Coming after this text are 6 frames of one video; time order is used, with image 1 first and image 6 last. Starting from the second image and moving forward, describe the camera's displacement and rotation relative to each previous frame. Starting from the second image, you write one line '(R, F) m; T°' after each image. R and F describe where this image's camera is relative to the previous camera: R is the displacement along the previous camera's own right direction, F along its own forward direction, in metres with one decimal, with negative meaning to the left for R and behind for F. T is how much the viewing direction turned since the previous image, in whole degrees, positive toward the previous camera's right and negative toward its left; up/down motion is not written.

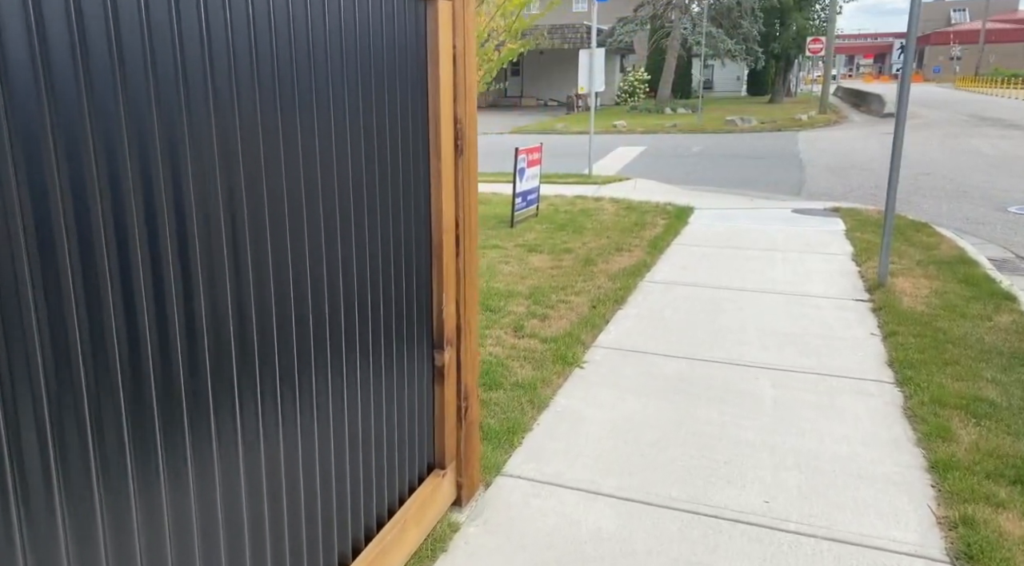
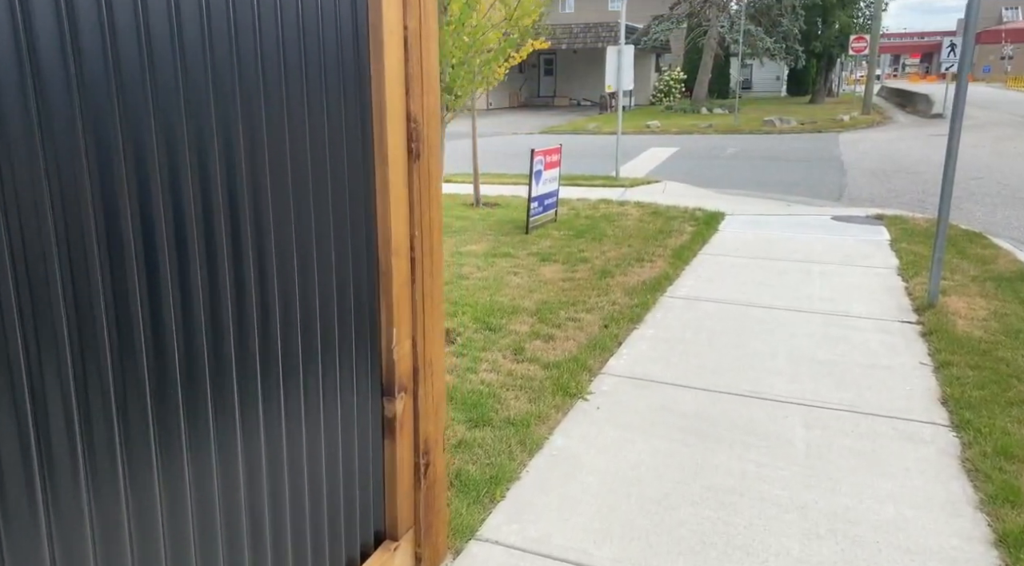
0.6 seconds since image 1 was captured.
(+0.1, +0.3) m; -3°
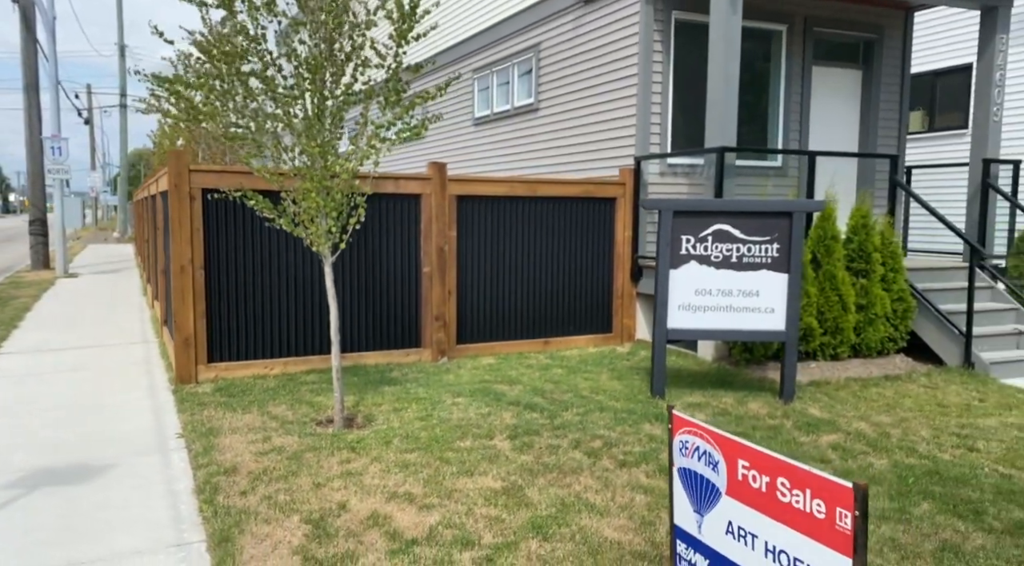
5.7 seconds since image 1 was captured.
(+4.3, -0.3) m; -41°
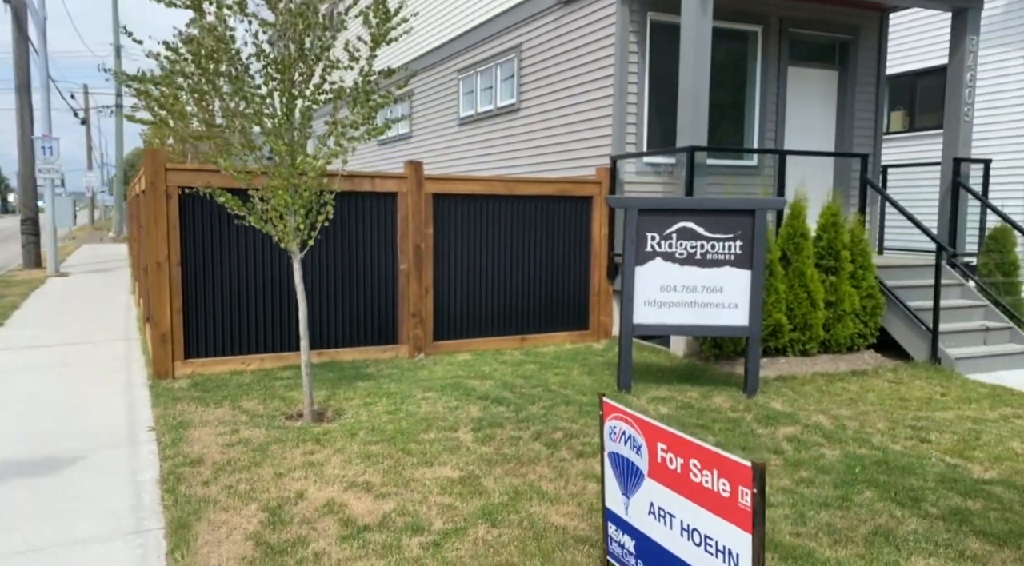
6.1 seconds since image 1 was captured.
(+0.2, -0.1) m; 0°
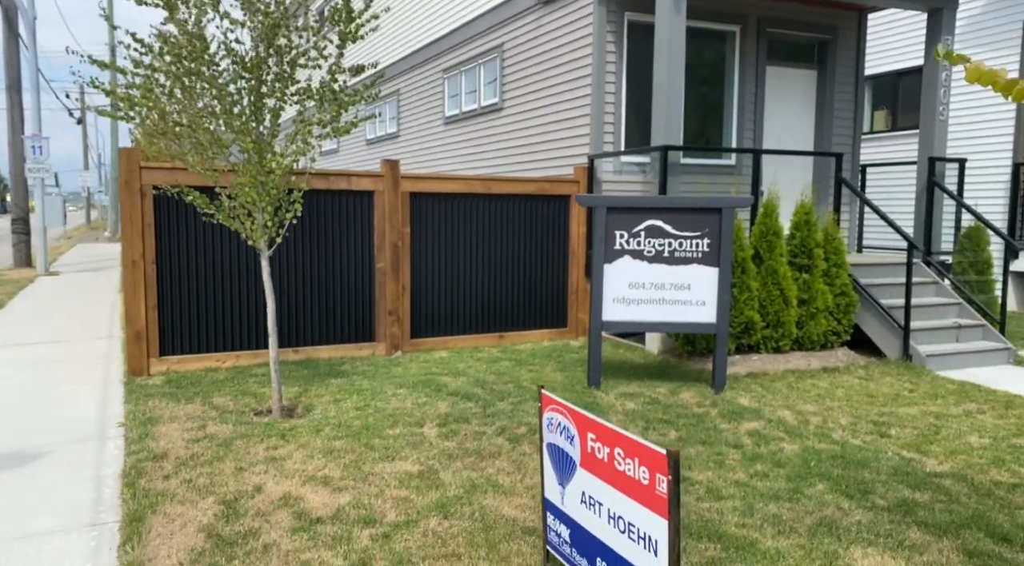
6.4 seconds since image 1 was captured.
(+0.2, 0.0) m; 0°
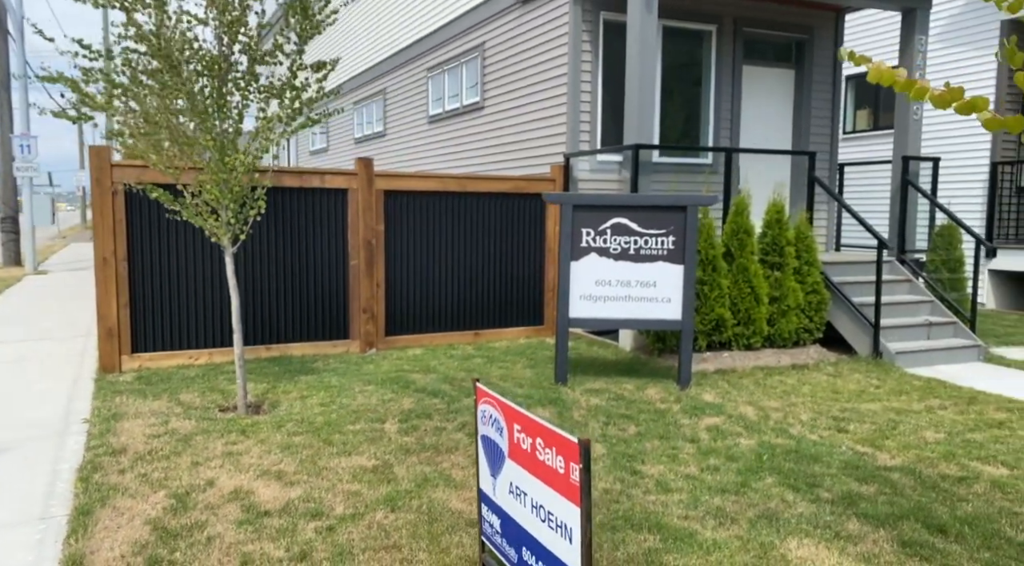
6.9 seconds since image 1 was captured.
(+0.3, 0.0) m; 0°
